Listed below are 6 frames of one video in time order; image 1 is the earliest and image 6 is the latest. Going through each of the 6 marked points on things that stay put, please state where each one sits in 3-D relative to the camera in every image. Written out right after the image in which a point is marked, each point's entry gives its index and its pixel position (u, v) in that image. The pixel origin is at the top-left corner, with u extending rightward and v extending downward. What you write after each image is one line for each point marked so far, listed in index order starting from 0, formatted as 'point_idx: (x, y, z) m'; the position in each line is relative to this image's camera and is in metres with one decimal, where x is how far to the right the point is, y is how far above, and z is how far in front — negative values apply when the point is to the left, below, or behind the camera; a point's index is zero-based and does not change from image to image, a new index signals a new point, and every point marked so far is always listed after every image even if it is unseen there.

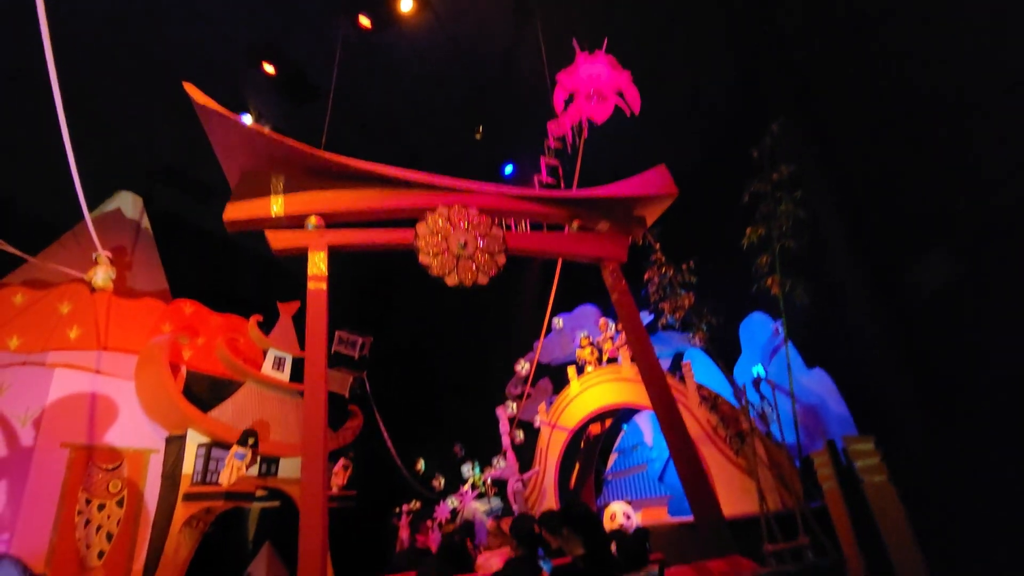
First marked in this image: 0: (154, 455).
0: (-5.3, -2.5, +7.6) m
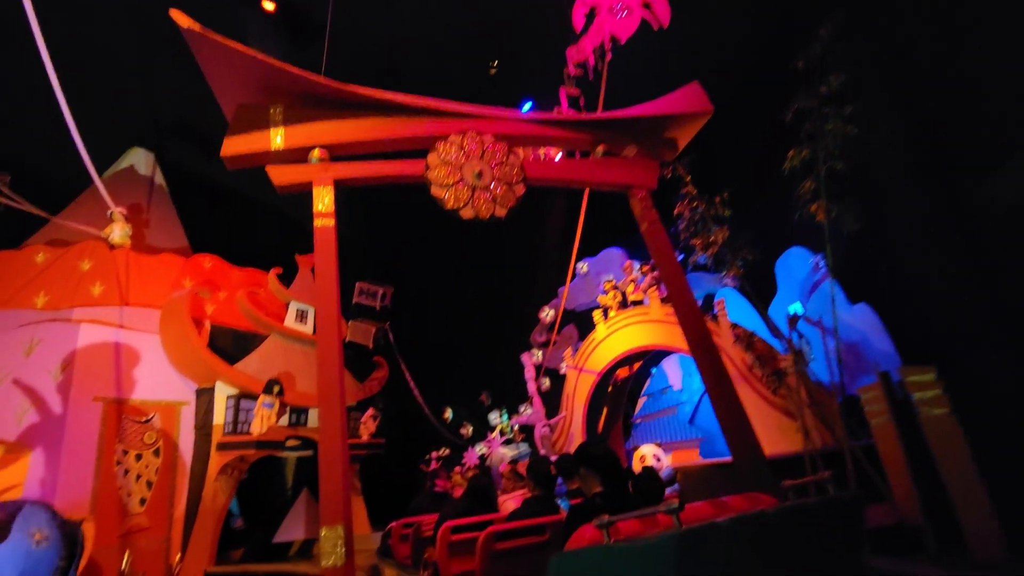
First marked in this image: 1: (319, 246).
0: (-4.9, -1.8, +7.7) m
1: (-1.5, +0.3, +3.9) m
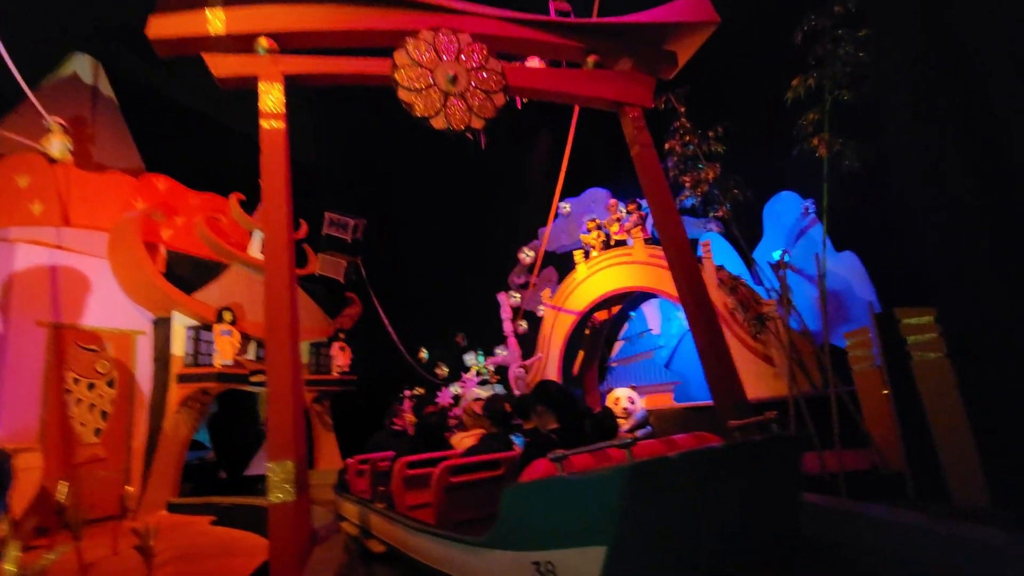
0: (-5.3, -0.7, +7.3) m
1: (-1.7, +0.9, +3.4) m
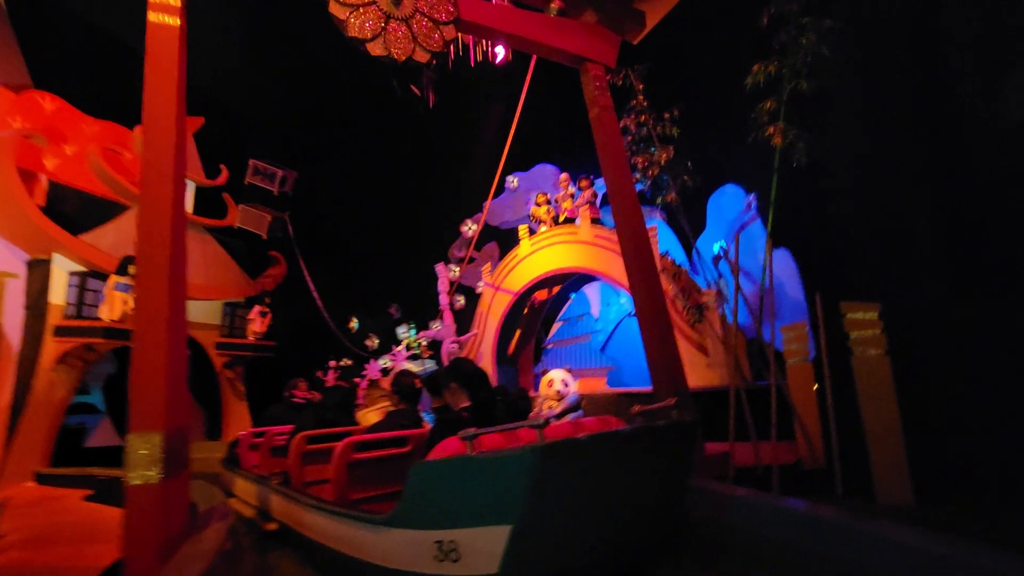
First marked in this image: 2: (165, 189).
0: (-6.1, +0.1, +6.2) m
1: (-2.0, +1.3, +2.8) m
2: (-1.9, +0.7, +2.8) m
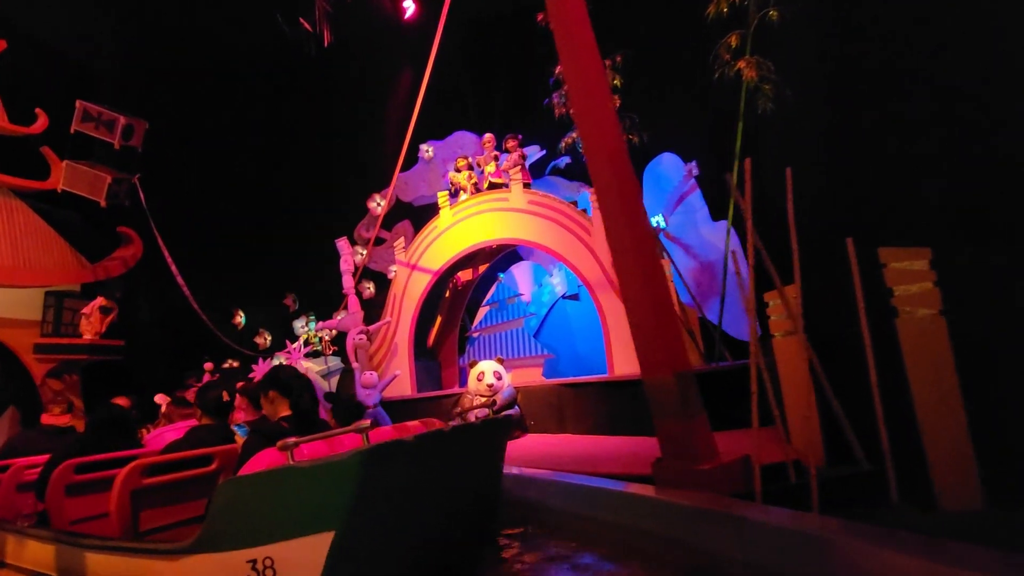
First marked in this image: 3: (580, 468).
0: (-6.8, +0.3, +3.9) m
1: (-2.1, +1.5, +1.2) m
2: (-2.0, +0.9, +1.2) m
3: (+0.6, -1.5, +4.1) m
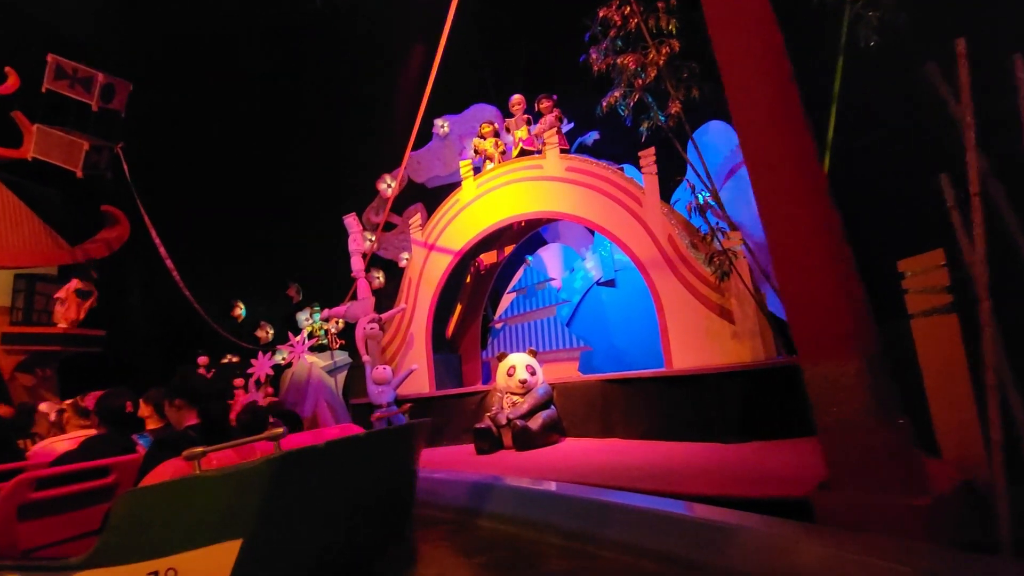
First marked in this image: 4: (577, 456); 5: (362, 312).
0: (-6.4, +0.5, +3.1) m
1: (-1.8, +1.7, +0.4) m
2: (-1.7, +1.1, +0.4) m
3: (+0.9, -1.2, +3.2) m
4: (+0.6, -1.5, +4.4) m
5: (-2.0, -0.3, +6.8) m
